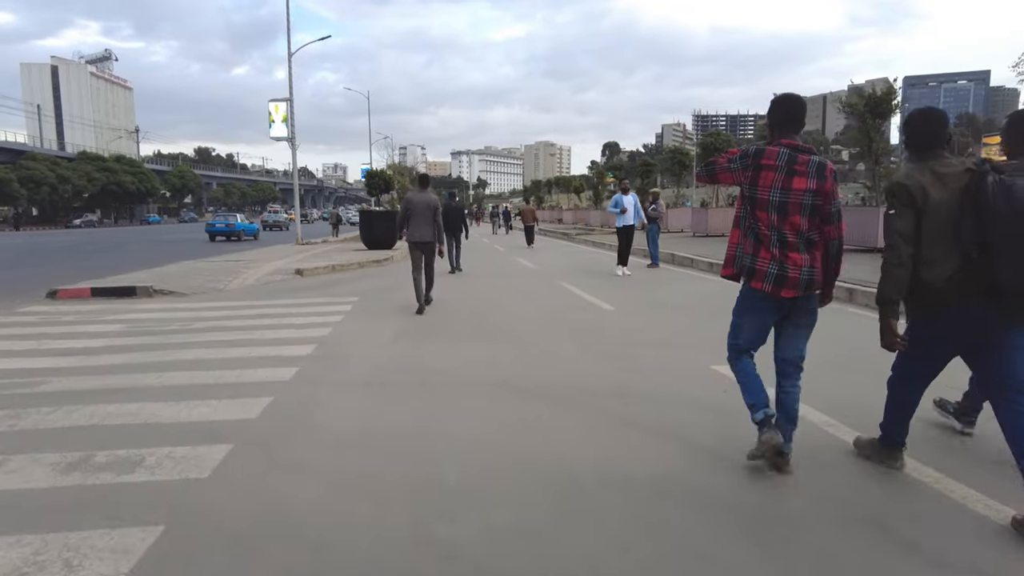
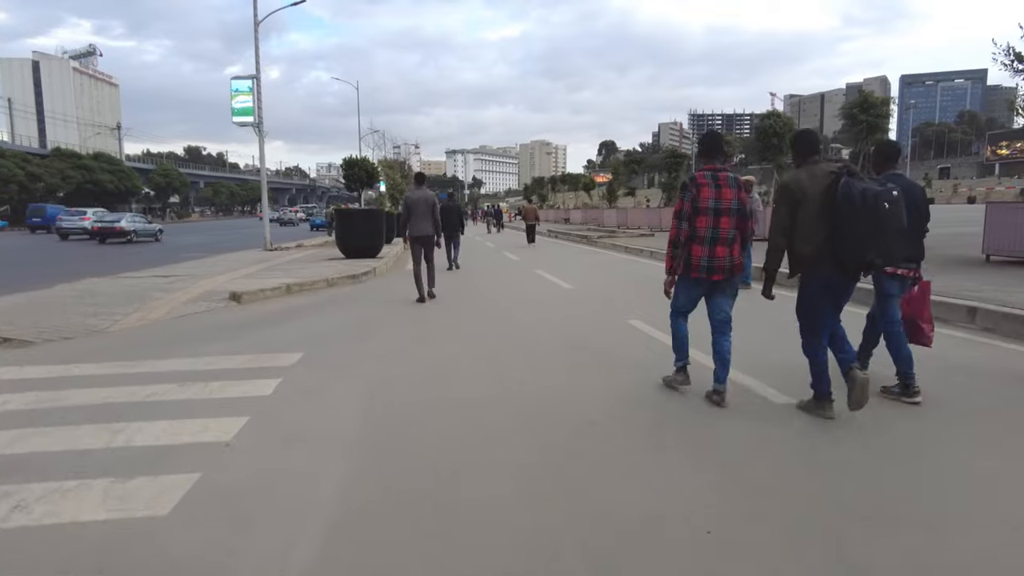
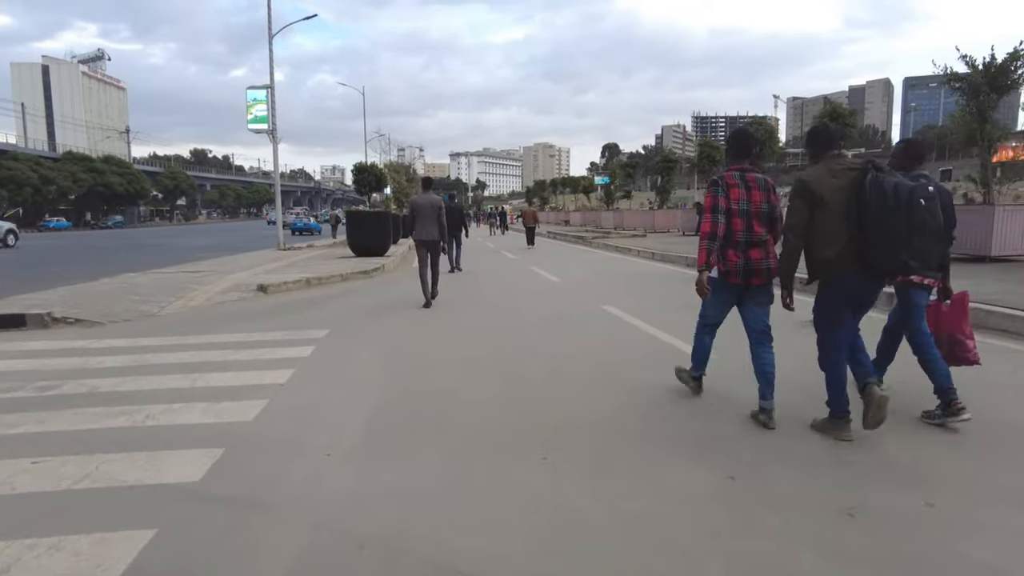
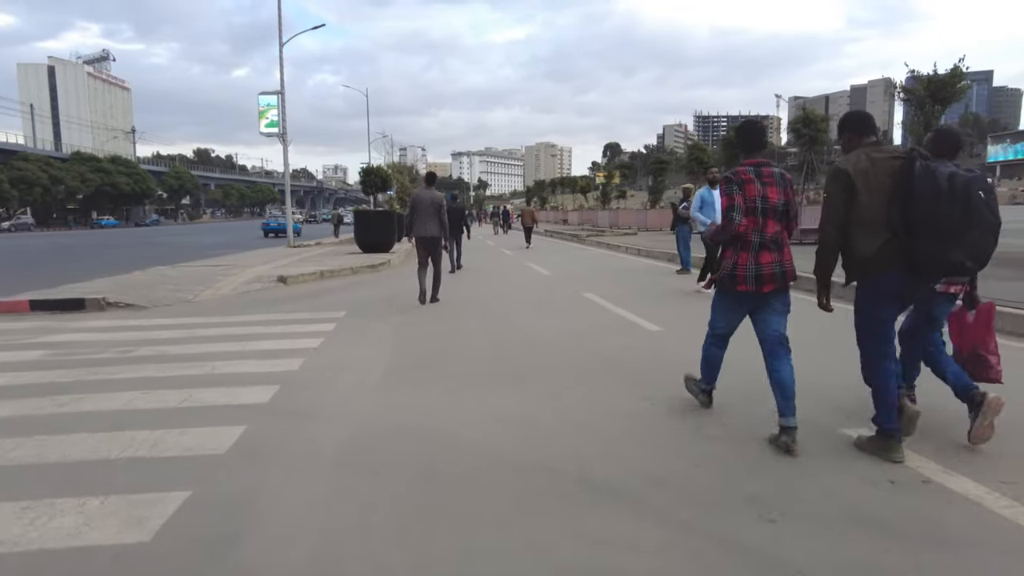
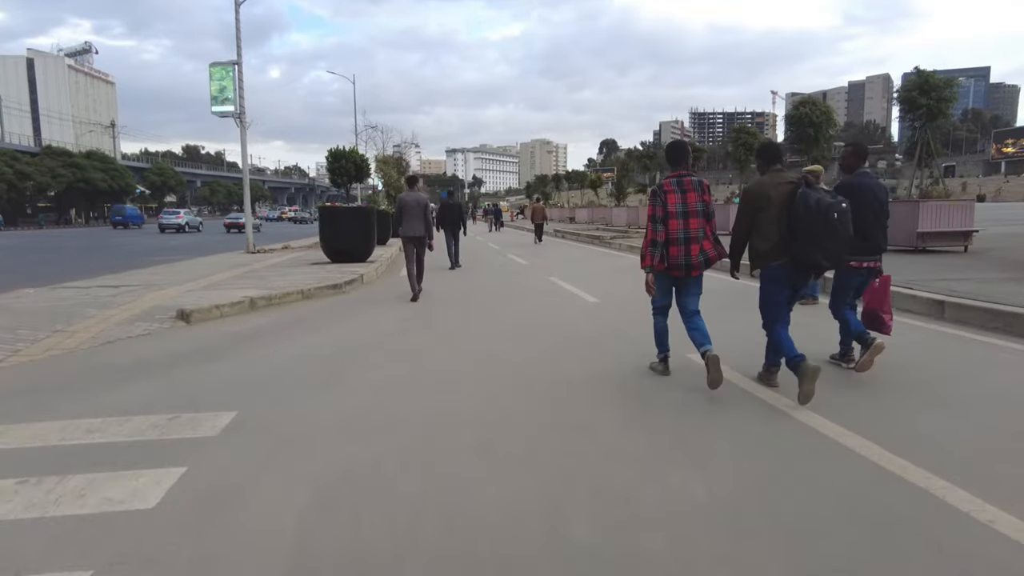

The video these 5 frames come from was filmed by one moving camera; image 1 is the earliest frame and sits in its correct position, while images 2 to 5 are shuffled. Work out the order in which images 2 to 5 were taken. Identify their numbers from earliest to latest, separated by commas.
4, 3, 2, 5
